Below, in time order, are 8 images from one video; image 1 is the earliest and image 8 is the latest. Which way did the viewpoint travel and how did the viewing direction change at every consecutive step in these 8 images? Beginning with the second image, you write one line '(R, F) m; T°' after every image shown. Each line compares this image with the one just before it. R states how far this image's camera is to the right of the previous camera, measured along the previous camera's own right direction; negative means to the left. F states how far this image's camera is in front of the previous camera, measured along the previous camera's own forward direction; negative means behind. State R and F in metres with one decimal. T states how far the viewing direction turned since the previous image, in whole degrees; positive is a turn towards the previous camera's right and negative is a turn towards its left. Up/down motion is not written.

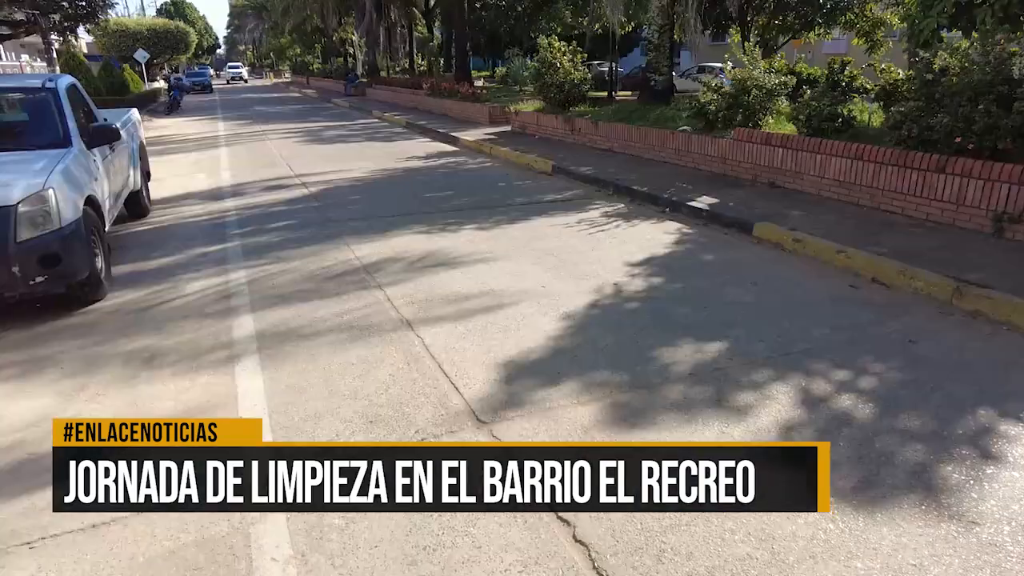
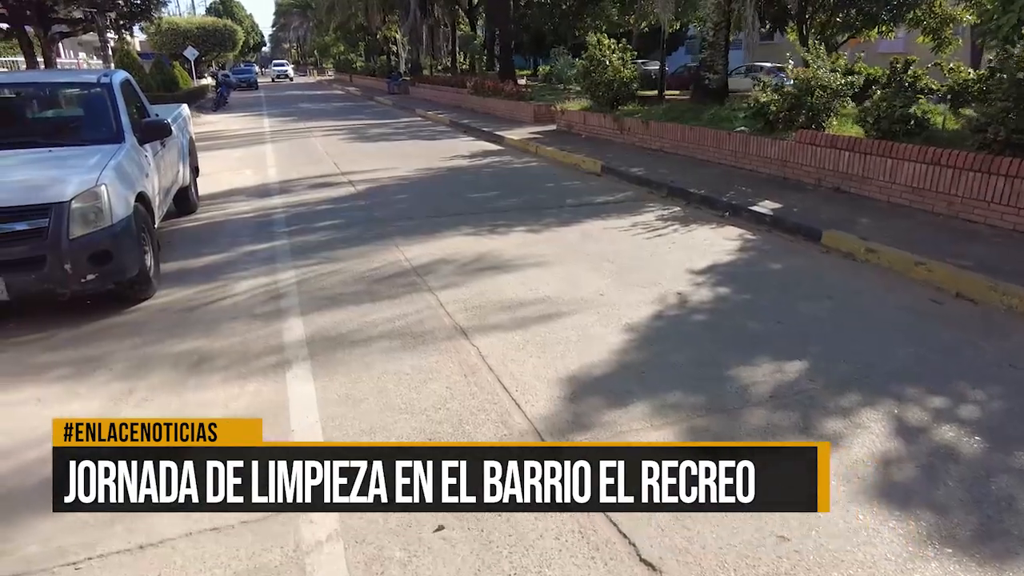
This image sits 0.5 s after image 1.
(-0.2, +0.3) m; -3°
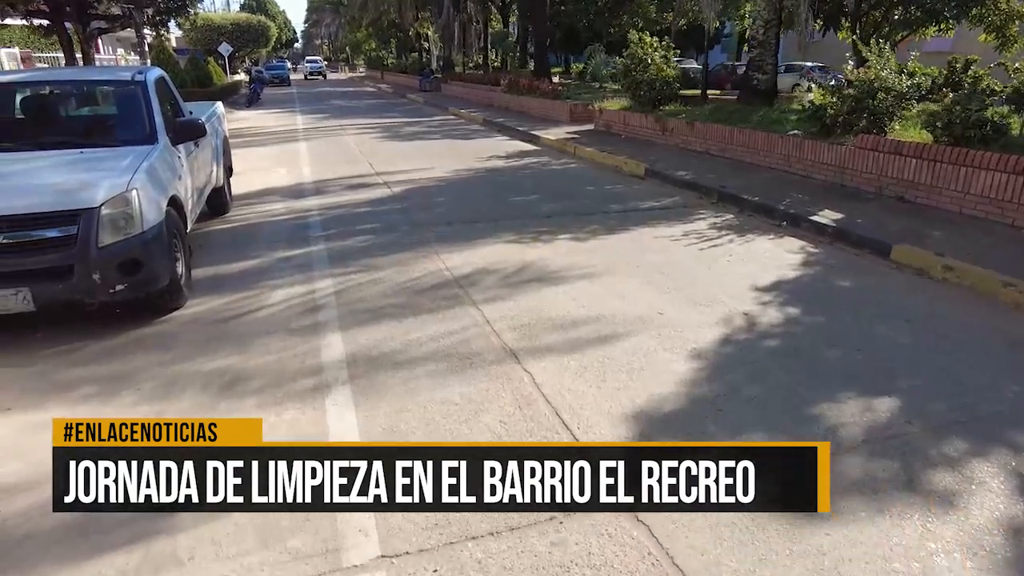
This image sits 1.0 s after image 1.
(-0.2, +0.4) m; -2°
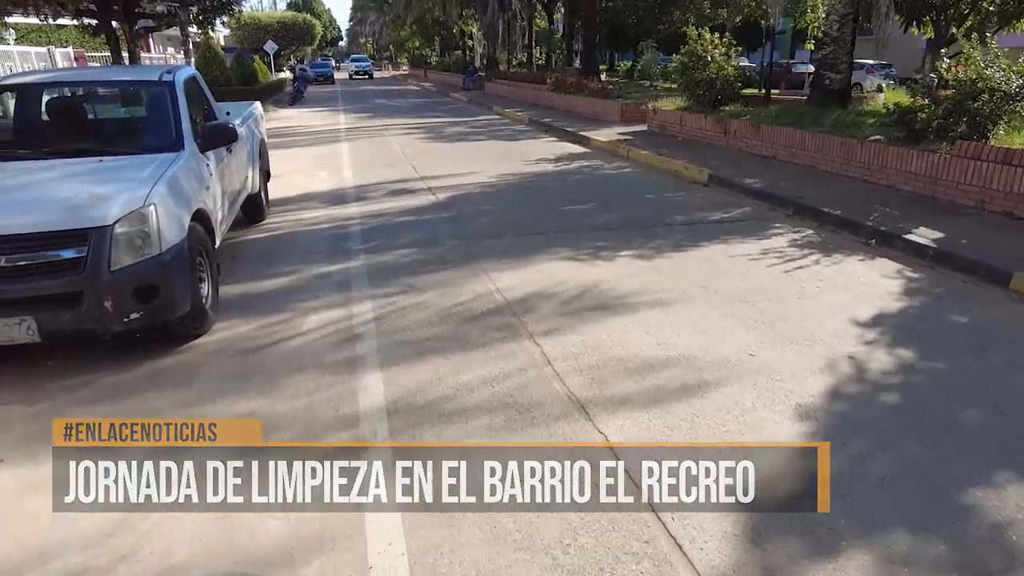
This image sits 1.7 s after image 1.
(-0.2, +0.7) m; -3°
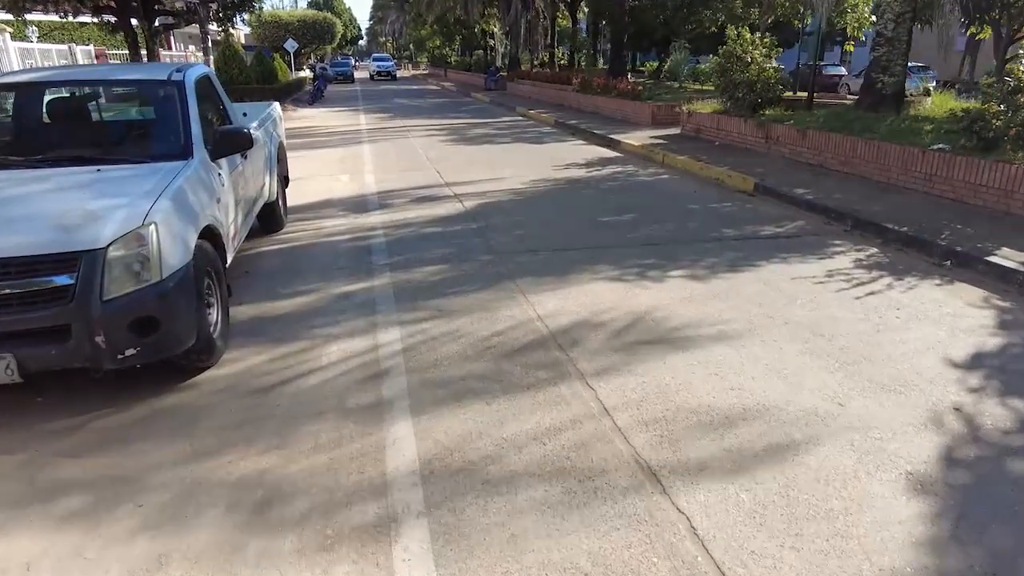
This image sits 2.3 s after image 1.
(-0.2, +0.6) m; -1°
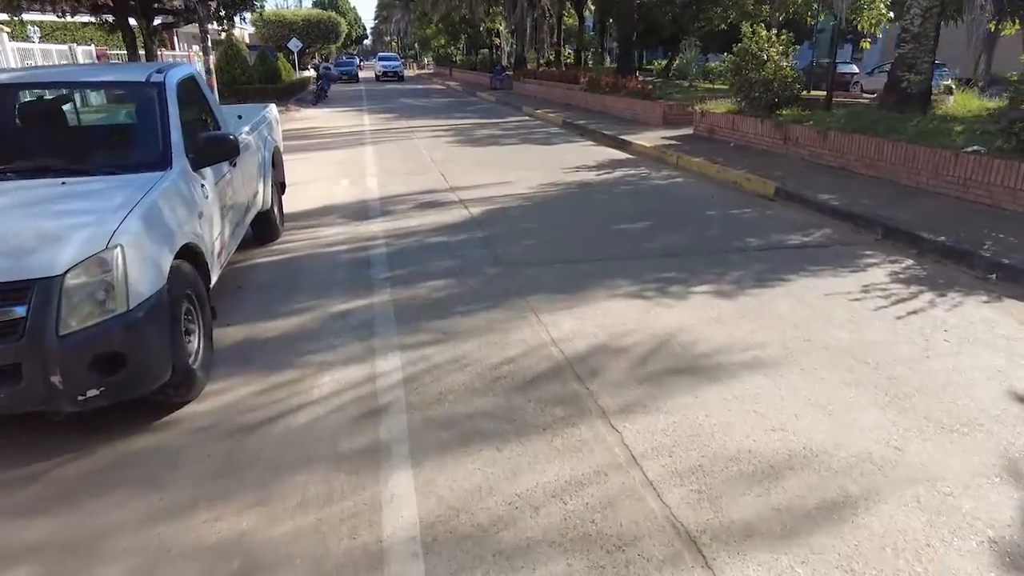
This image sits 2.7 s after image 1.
(0.0, +0.5) m; 0°
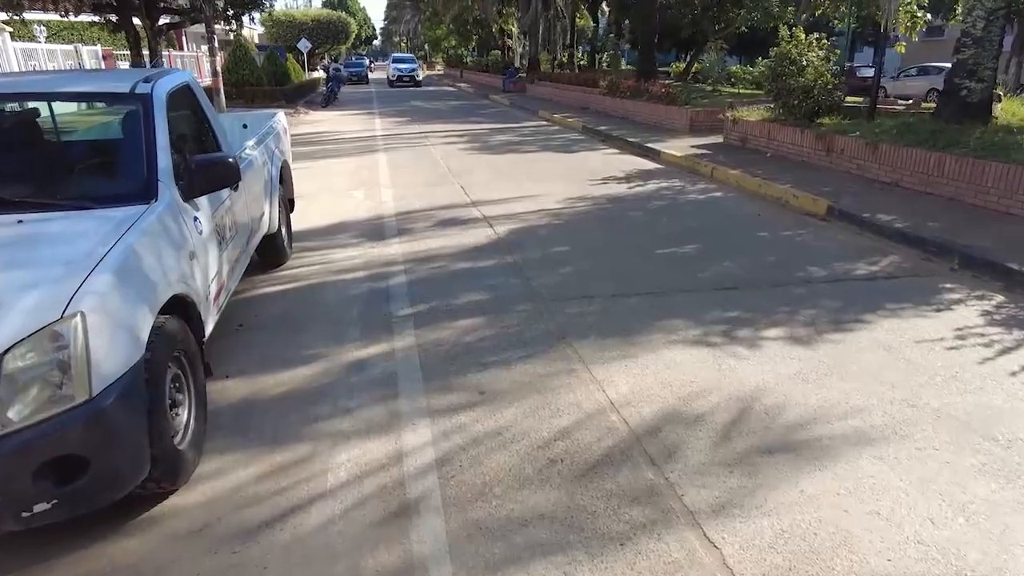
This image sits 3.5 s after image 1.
(-0.3, +0.8) m; -1°
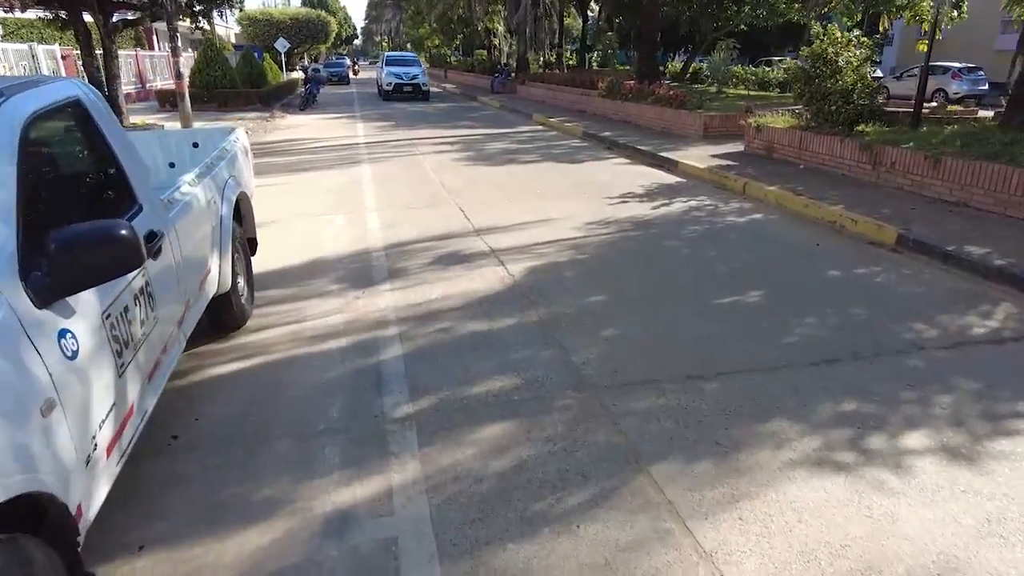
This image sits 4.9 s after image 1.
(-0.3, +1.5) m; +1°
